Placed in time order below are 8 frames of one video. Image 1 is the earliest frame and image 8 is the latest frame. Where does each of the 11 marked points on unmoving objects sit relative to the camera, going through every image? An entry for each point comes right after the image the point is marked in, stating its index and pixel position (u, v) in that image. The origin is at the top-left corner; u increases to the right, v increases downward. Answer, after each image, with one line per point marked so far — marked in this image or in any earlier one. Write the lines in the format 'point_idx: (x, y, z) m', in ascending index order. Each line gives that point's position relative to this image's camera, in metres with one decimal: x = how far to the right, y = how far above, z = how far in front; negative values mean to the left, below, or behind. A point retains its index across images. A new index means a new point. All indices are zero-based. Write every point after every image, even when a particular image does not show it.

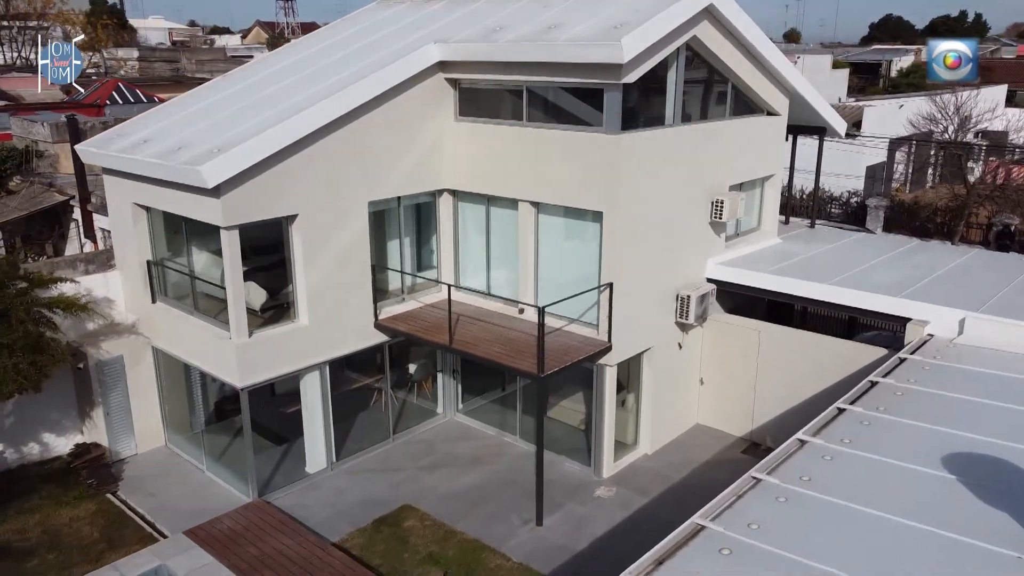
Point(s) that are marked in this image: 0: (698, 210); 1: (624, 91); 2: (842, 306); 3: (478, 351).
0: (+2.8, +1.2, +12.2) m
1: (+1.4, +2.5, +10.4) m
2: (+4.7, -0.3, +11.4) m
3: (-0.5, -0.9, +10.7) m
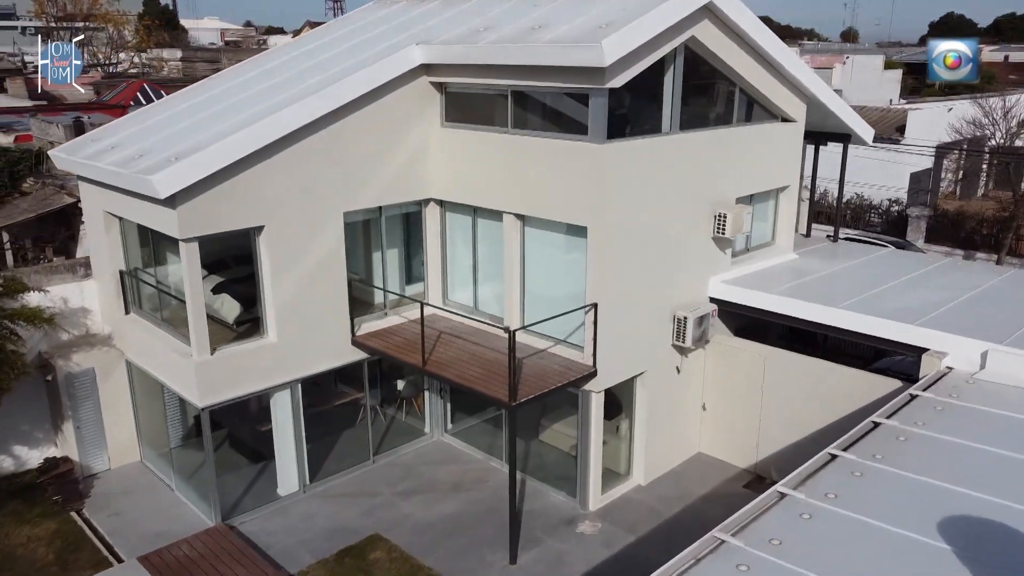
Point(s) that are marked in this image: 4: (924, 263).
0: (+2.6, +0.9, +11.3) m
1: (+1.1, +2.3, +9.6) m
2: (+4.4, -0.6, +10.4) m
3: (-0.8, -1.1, +10.0) m
4: (+6.7, +0.4, +13.3) m
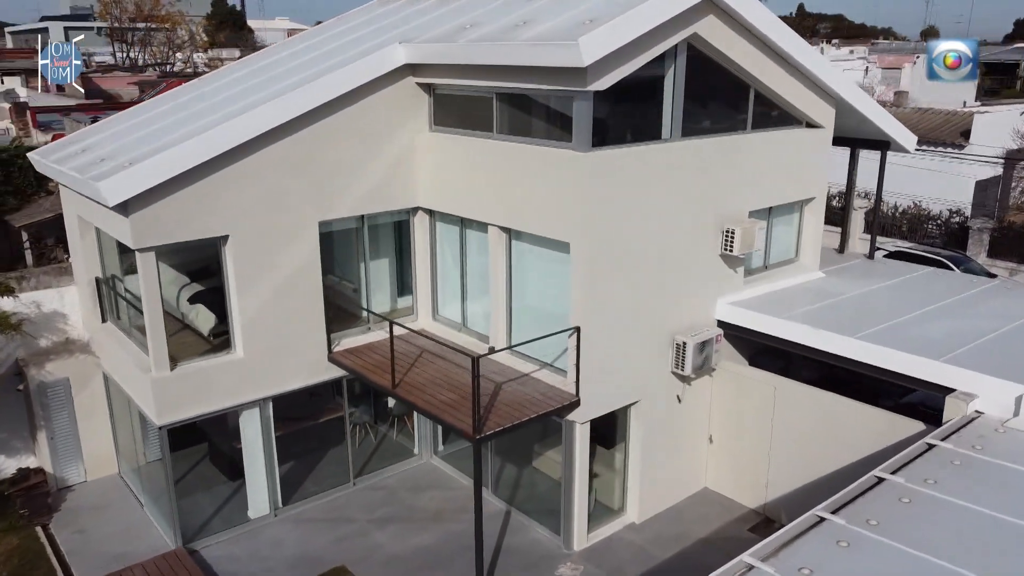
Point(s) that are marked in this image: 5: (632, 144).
0: (+2.4, +0.6, +10.3) m
1: (+0.9, +2.0, +8.7) m
2: (+4.1, -0.9, +9.3) m
3: (-1.1, -1.3, +9.3) m
4: (+6.6, 0.0, +11.9) m
5: (+1.3, +1.6, +9.2) m
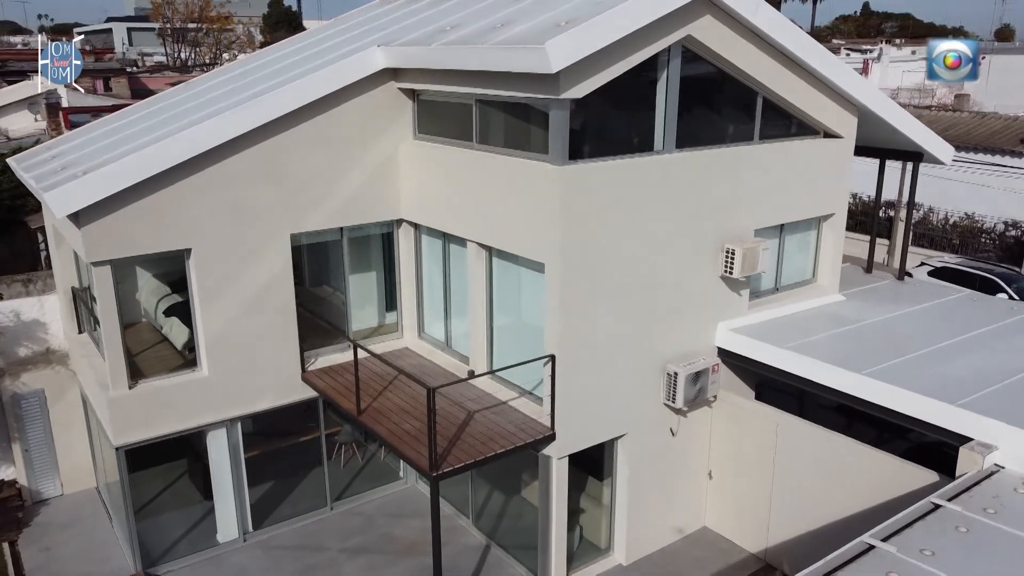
0: (+2.2, +0.3, +9.4) m
1: (+0.6, +1.8, +8.0) m
2: (+3.8, -1.2, +8.3) m
3: (-1.4, -1.5, +8.7) m
4: (+6.5, -0.3, +10.8) m
5: (+1.1, +1.4, +8.5) m
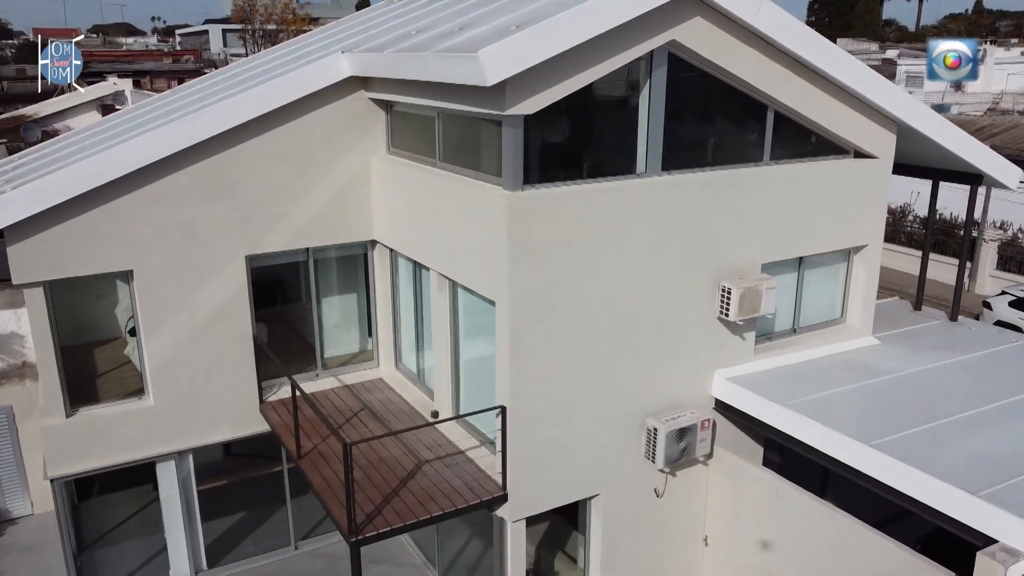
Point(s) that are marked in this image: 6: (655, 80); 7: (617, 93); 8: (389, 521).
0: (+1.8, -0.1, +8.2) m
1: (+0.1, +1.4, +6.9) m
2: (+3.3, -1.7, +6.9) m
3: (-1.9, -1.8, +7.8) m
4: (+6.2, -0.9, +9.1) m
5: (+0.6, +1.0, +7.4) m
6: (+1.3, +1.9, +7.5) m
7: (+1.0, +1.8, +7.4) m
8: (-1.1, -2.0, +7.1) m
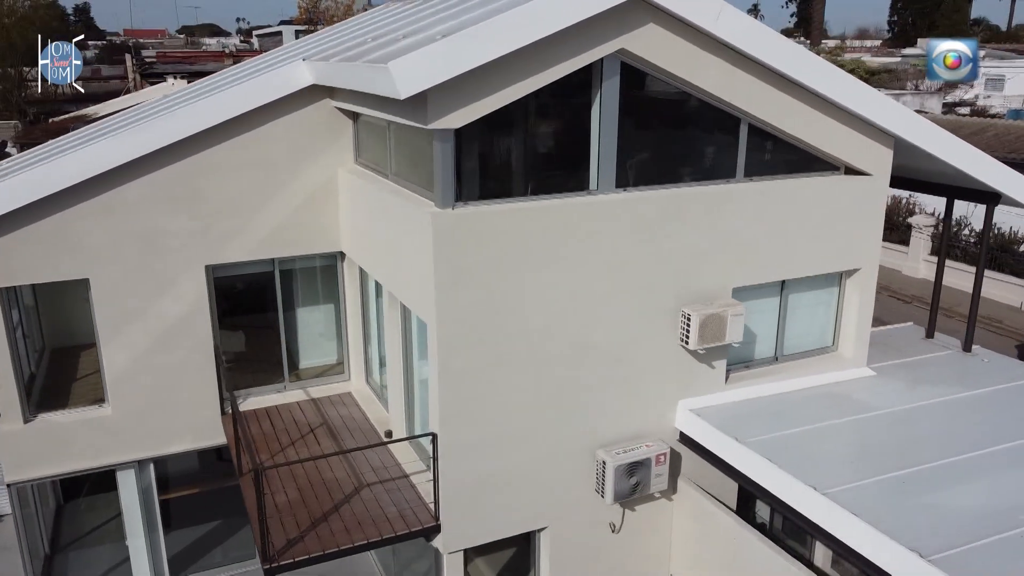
0: (+1.3, -0.3, +7.7) m
1: (-0.4, +1.2, +6.6) m
2: (+2.6, -2.0, +6.3) m
3: (-2.4, -2.0, +7.6) m
4: (+5.8, -1.2, +8.2) m
5: (+0.1, +0.8, +6.9) m
6: (+0.8, +1.7, +7.0) m
7: (+0.4, +1.6, +6.9) m
8: (-1.7, -2.2, +6.9) m
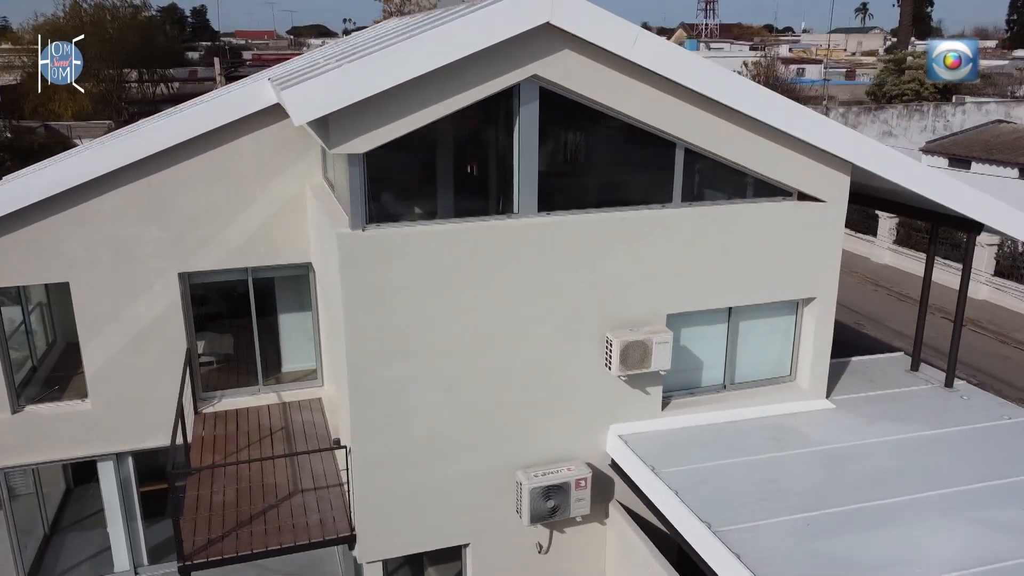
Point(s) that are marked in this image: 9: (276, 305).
0: (+0.7, -0.6, +7.7) m
1: (-1.2, +1.0, +6.7) m
2: (+1.7, -2.2, +6.2) m
3: (-3.2, -2.1, +8.0) m
4: (+5.1, -1.6, +7.7) m
5: (-0.6, +0.6, +7.1) m
6: (+0.1, +1.5, +7.1) m
7: (-0.3, +1.4, +7.0) m
8: (-2.5, -2.3, +7.2) m
9: (-2.9, -0.2, +10.2) m
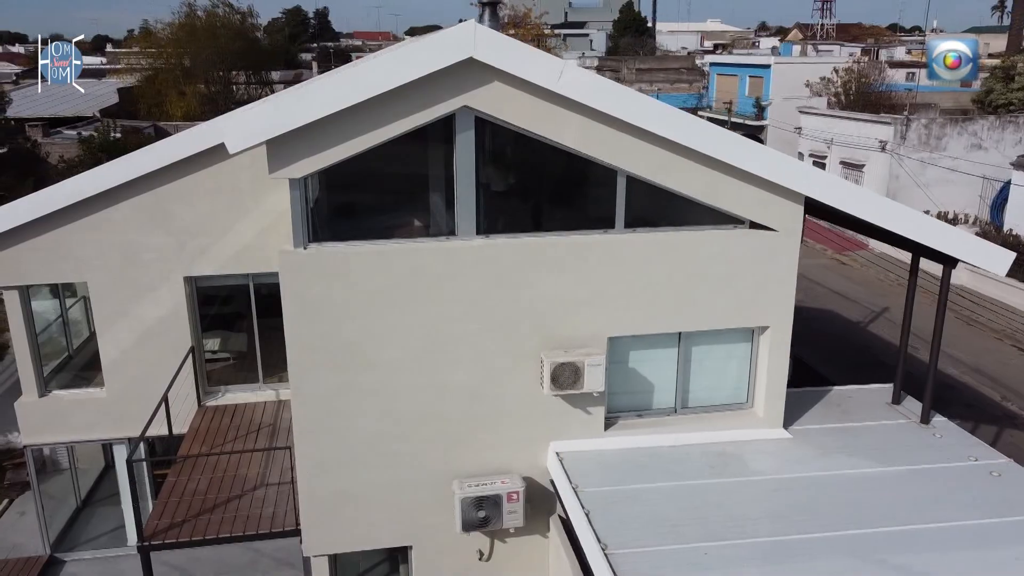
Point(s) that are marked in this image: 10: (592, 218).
0: (+0.1, -0.8, +7.9) m
1: (-1.8, +0.9, +7.3) m
2: (+0.9, -2.5, +6.3) m
3: (-3.7, -2.1, +8.8) m
4: (+4.4, -2.0, +7.4) m
5: (-1.2, +0.4, +7.5) m
6: (-0.4, +1.3, +7.4) m
7: (-0.8, +1.2, +7.4) m
8: (-3.2, -2.4, +7.9) m
9: (-3.1, -0.3, +10.9) m
10: (+0.8, +0.7, +7.8) m
